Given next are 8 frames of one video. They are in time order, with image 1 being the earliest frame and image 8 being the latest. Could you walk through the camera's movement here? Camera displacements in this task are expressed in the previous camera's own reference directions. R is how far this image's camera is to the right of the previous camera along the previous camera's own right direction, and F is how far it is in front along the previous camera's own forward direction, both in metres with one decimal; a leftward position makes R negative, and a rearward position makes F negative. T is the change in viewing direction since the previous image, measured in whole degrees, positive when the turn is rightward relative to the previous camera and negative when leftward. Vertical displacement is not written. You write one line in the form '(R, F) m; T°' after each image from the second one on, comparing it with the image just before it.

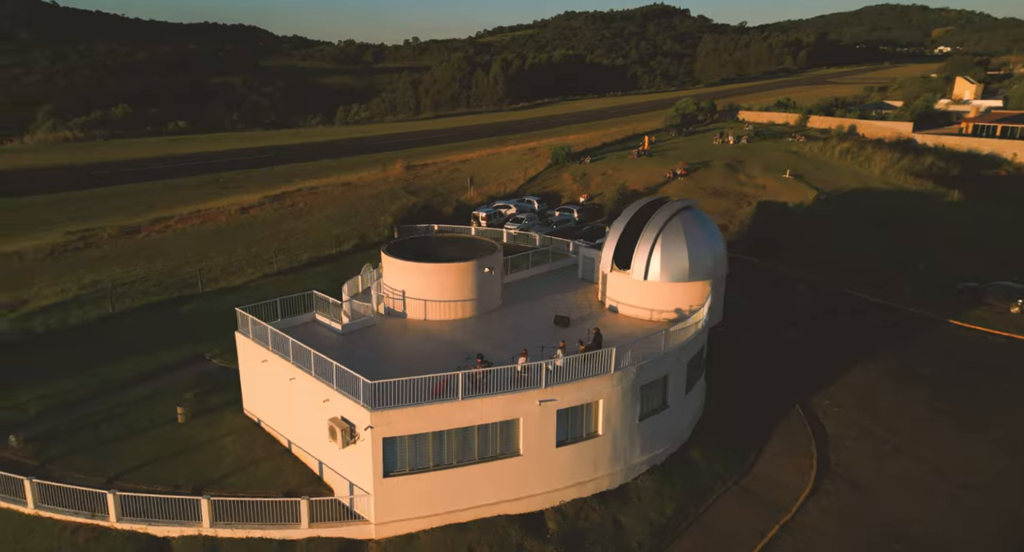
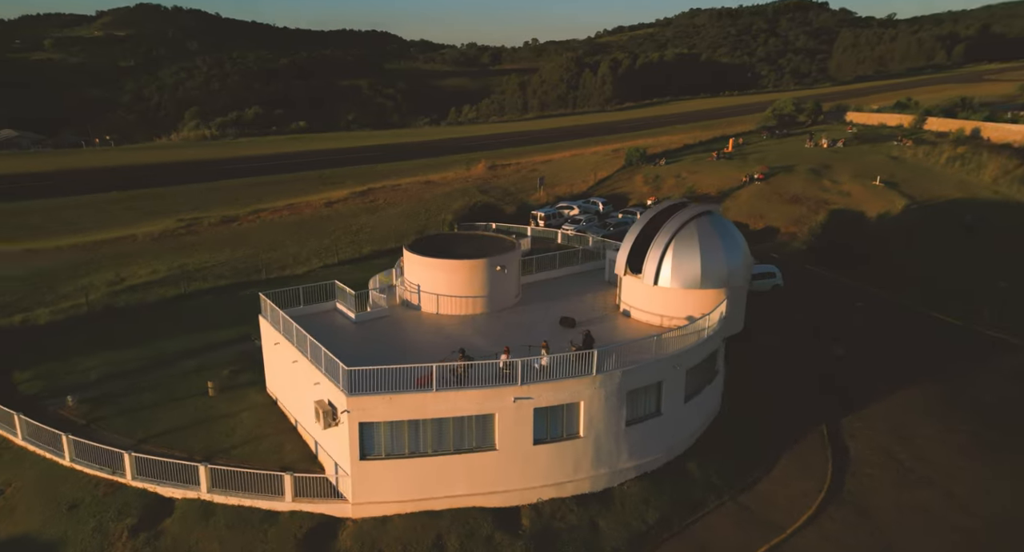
(+3.0, -0.1) m; -9°
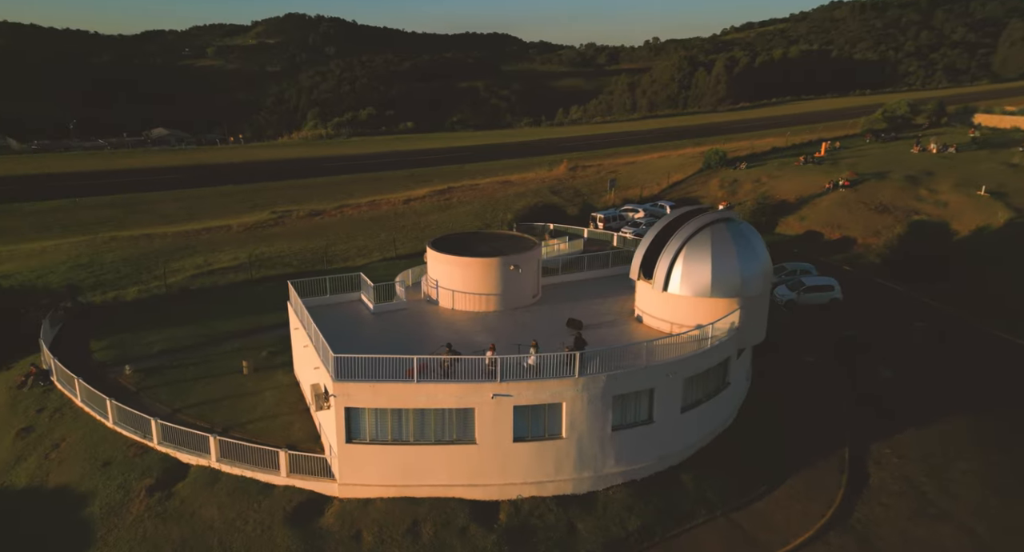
(+3.0, -0.1) m; -9°
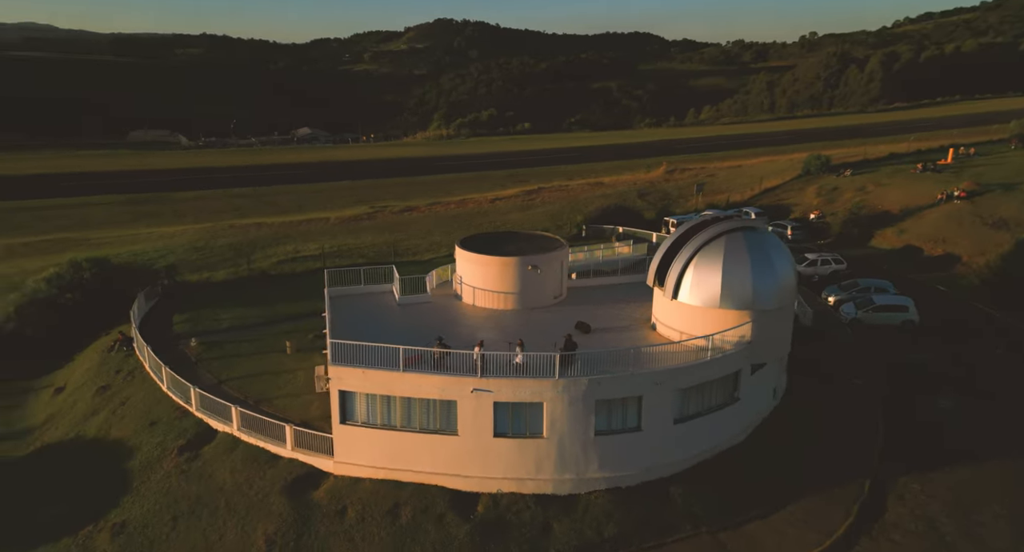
(+3.5, -0.1) m; -10°
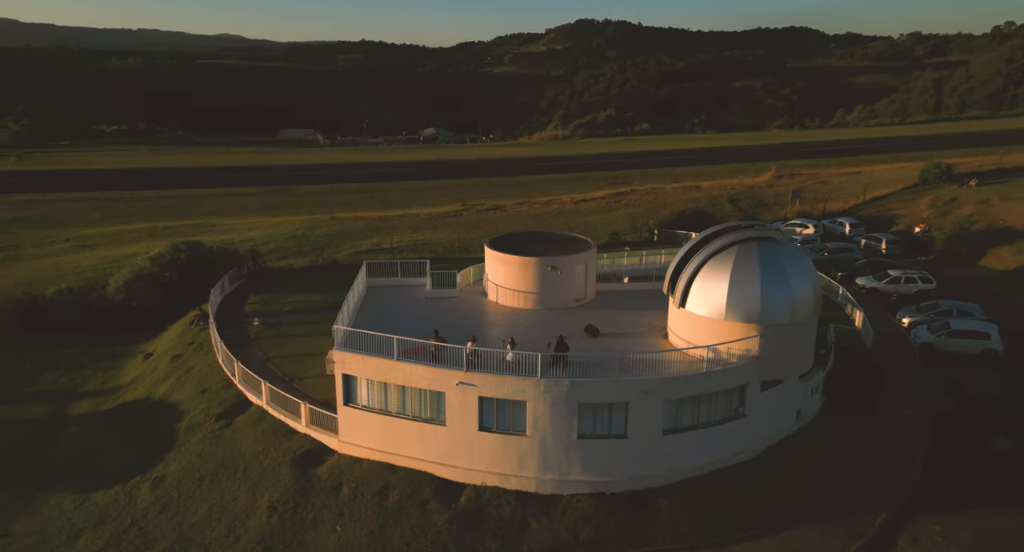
(+3.5, 0.0) m; -10°
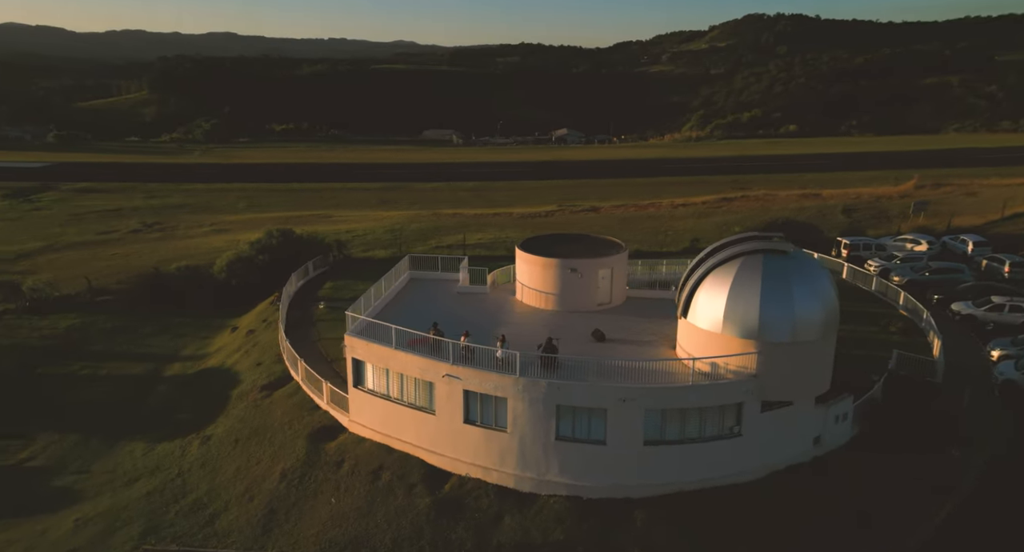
(+4.1, 0.0) m; -12°
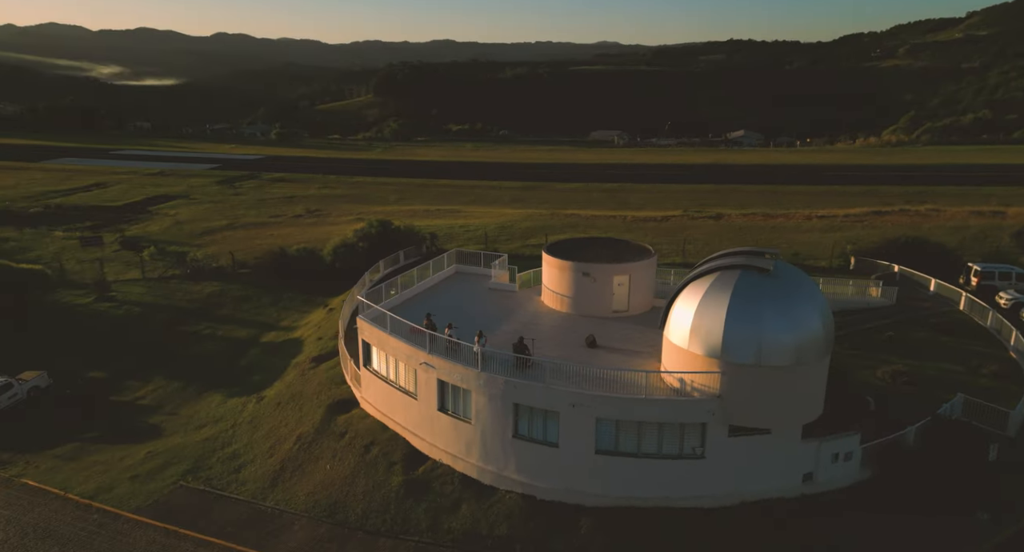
(+5.6, +0.3) m; -15°
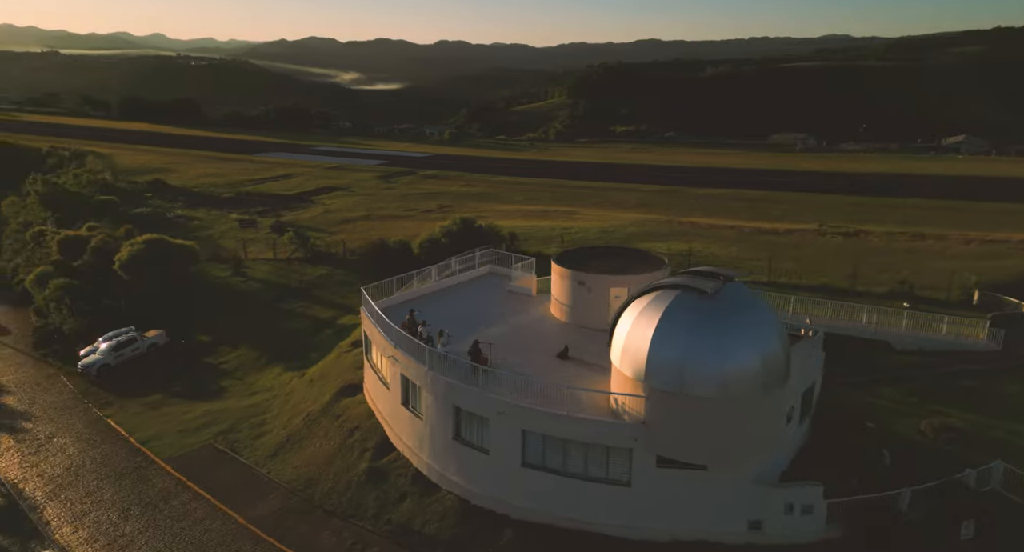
(+6.1, +0.9) m; -15°
